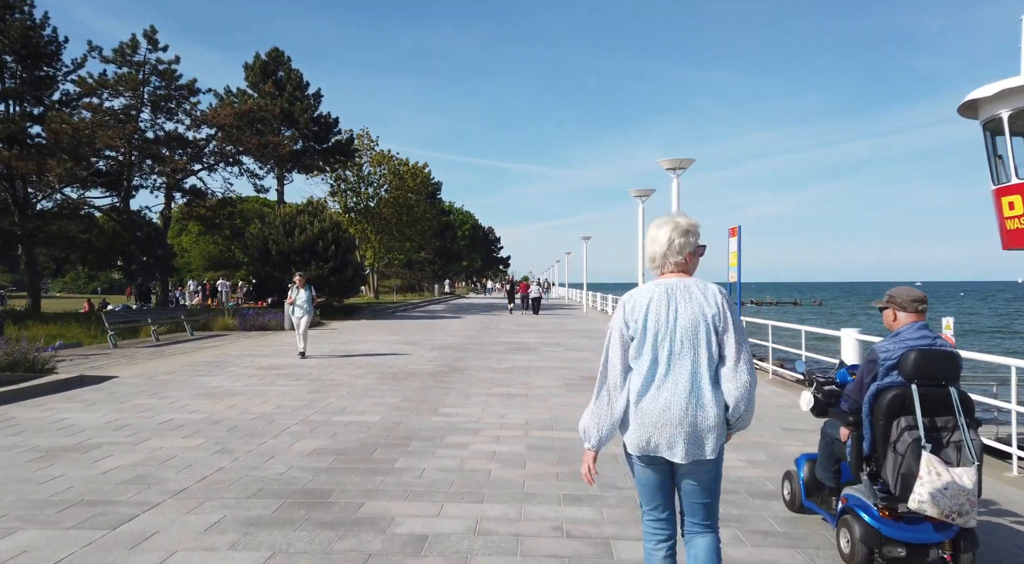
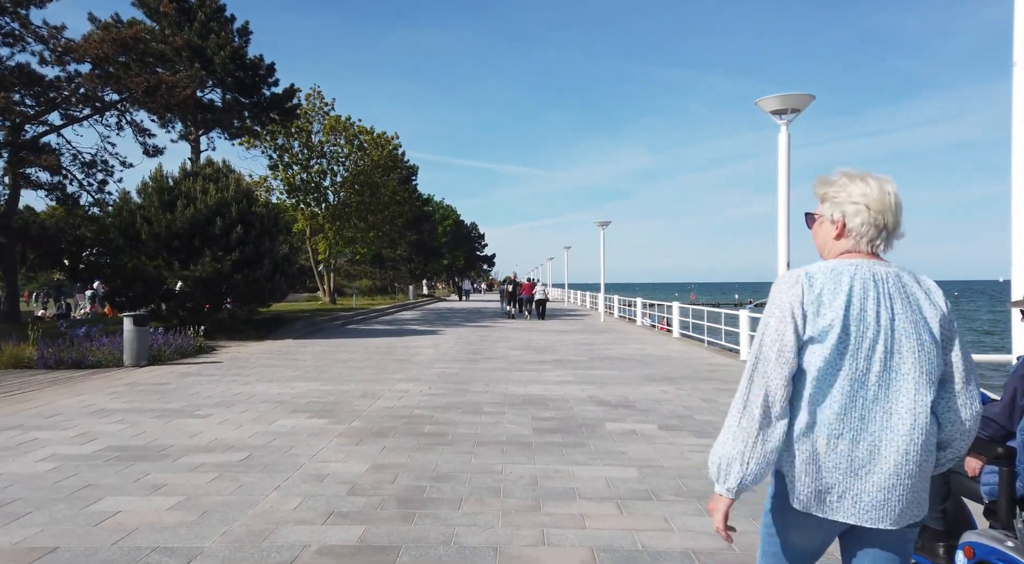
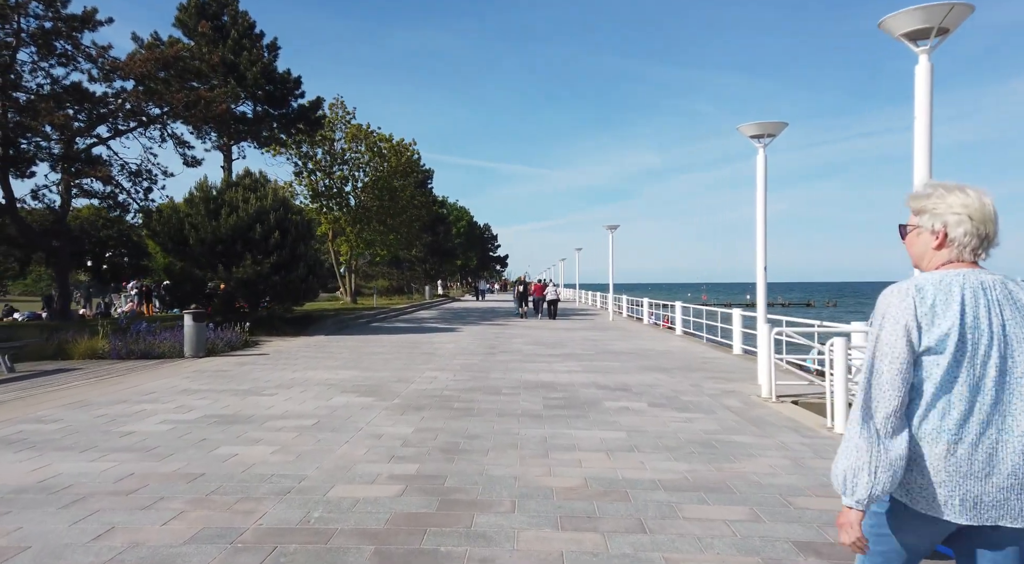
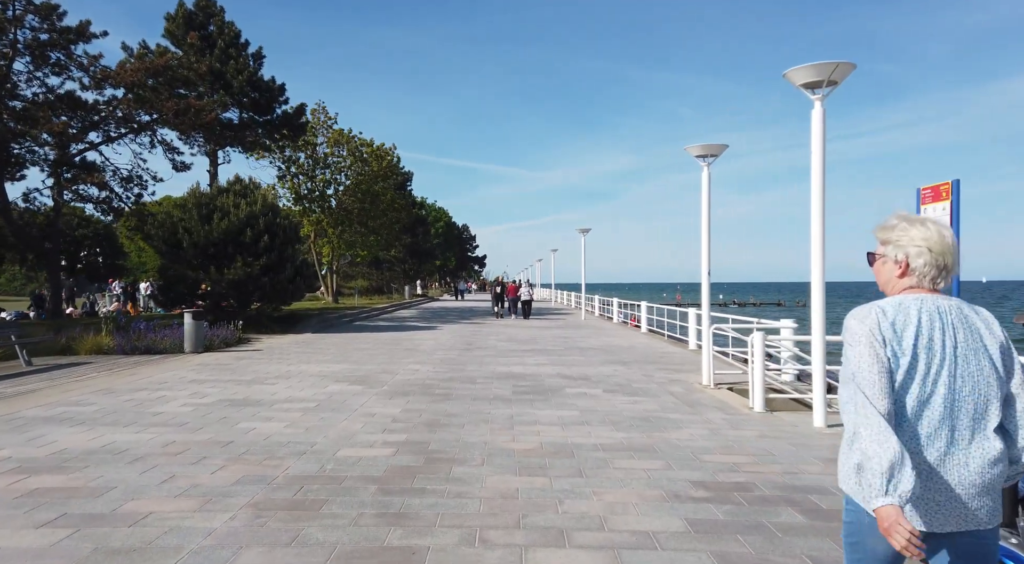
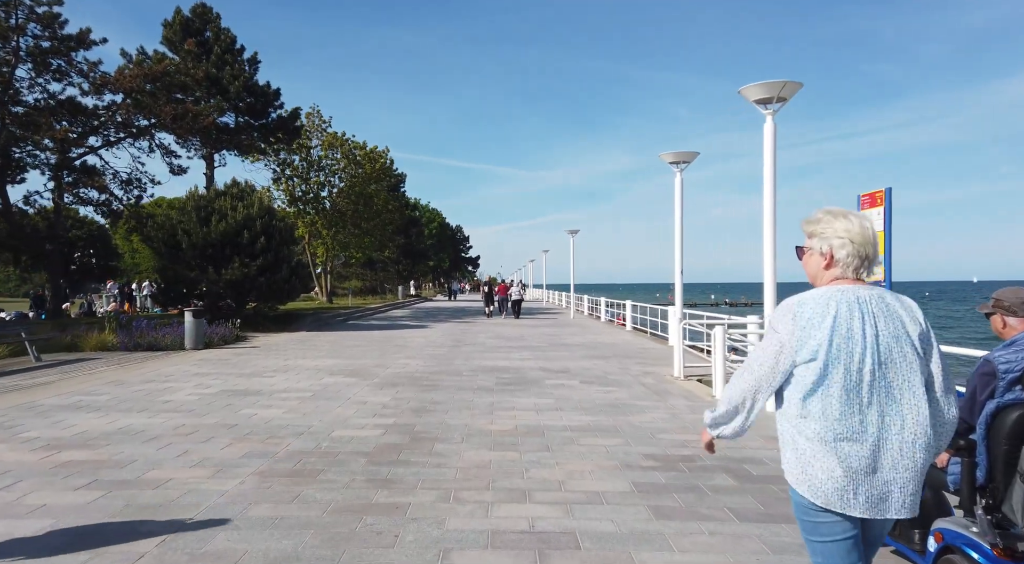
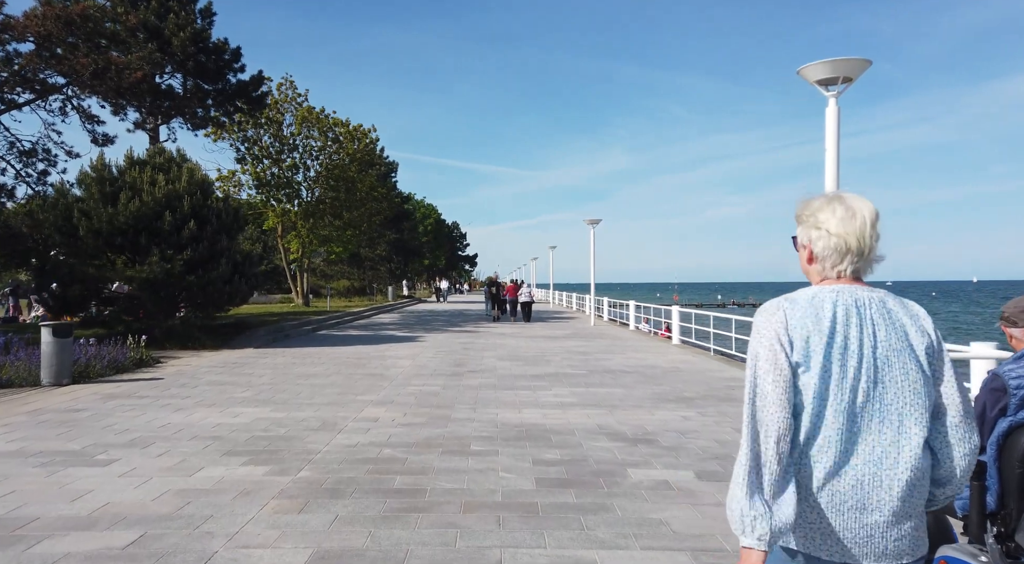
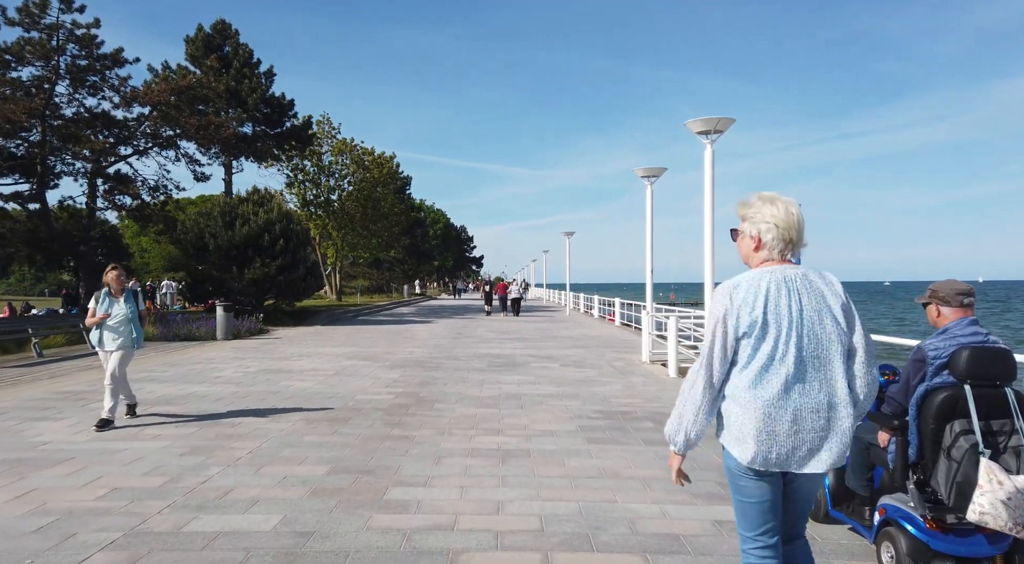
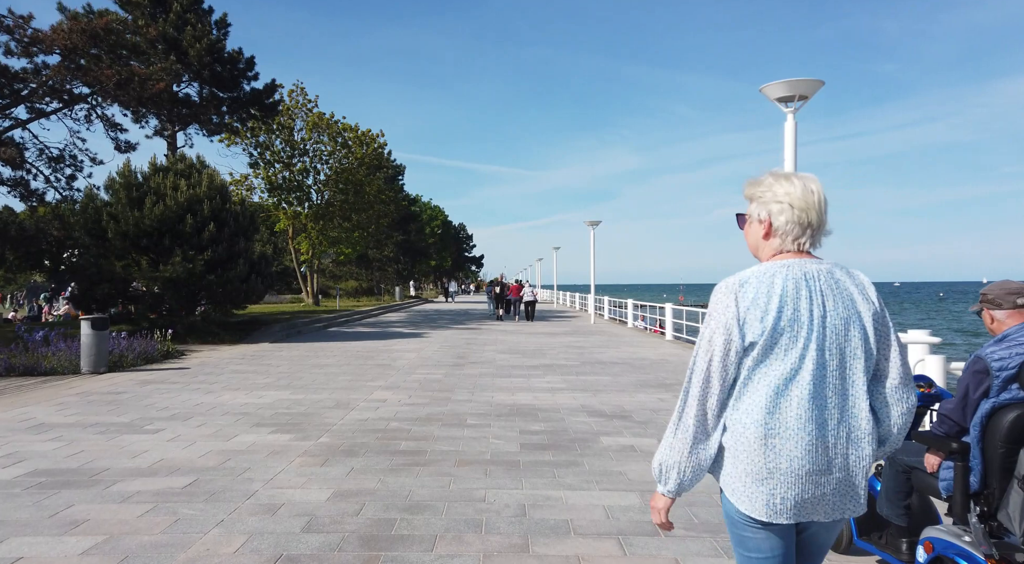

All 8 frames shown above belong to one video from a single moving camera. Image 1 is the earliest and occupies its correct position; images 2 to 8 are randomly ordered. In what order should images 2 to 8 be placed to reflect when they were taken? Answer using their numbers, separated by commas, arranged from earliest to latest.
7, 5, 4, 3, 2, 8, 6
